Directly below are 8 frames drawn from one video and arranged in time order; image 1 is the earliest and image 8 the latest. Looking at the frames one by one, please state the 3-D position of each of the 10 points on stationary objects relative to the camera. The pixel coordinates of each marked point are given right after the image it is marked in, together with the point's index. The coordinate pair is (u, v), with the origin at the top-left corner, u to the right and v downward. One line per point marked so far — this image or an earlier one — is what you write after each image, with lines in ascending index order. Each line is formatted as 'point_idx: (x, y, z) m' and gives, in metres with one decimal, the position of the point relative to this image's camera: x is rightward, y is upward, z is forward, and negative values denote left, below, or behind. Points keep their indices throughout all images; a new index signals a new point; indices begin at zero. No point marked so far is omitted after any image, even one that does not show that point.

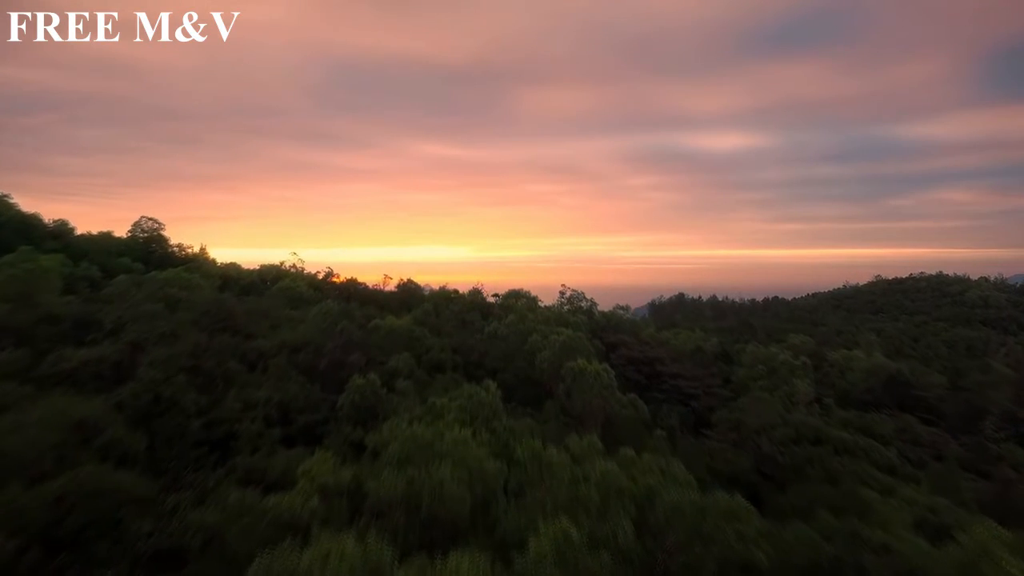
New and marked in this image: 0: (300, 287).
0: (-3.0, 0.0, +11.4) m
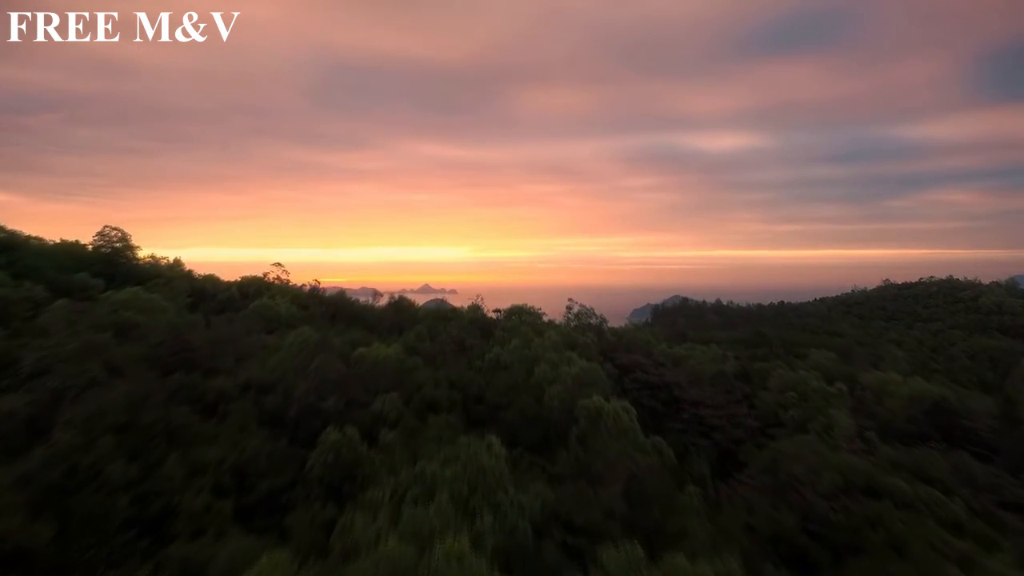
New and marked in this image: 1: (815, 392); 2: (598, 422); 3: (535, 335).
0: (-3.0, -0.2, +10.3) m
1: (+3.9, -1.3, +10.5) m
2: (+0.7, -1.2, +6.9) m
3: (+0.3, -0.6, +9.3) m
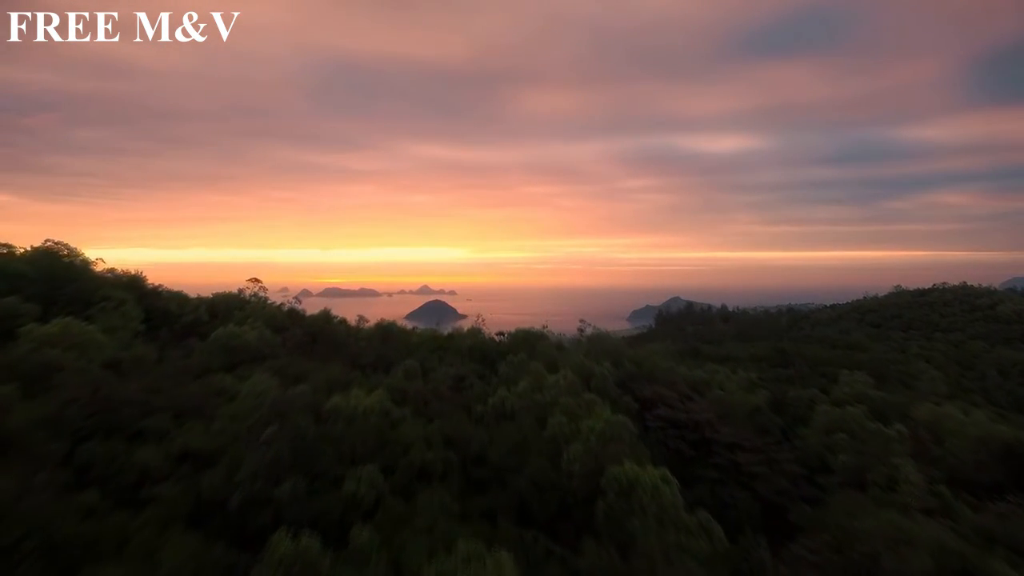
0: (-2.9, -0.5, +8.9) m
1: (+4.0, -1.6, +9.1) m
2: (+0.8, -1.4, +5.5) m
3: (+0.3, -0.8, +7.9) m
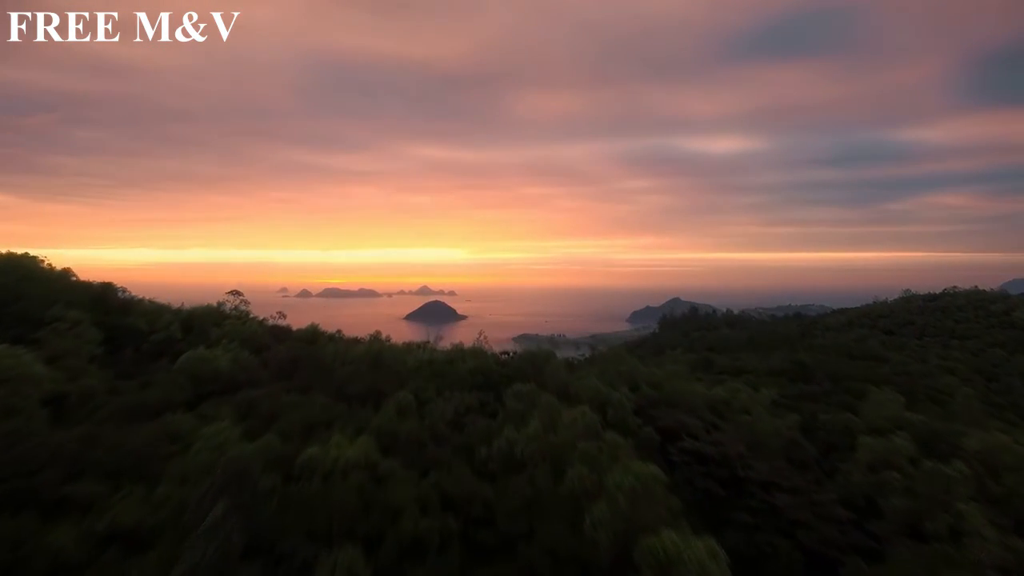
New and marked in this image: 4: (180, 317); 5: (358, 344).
0: (-2.8, -0.7, +7.8) m
1: (+4.1, -1.8, +8.0) m
2: (+0.9, -1.6, +4.4) m
3: (+0.4, -1.0, +6.8) m
4: (-4.2, -0.4, +10.2) m
5: (-1.9, -0.8, +10.1) m
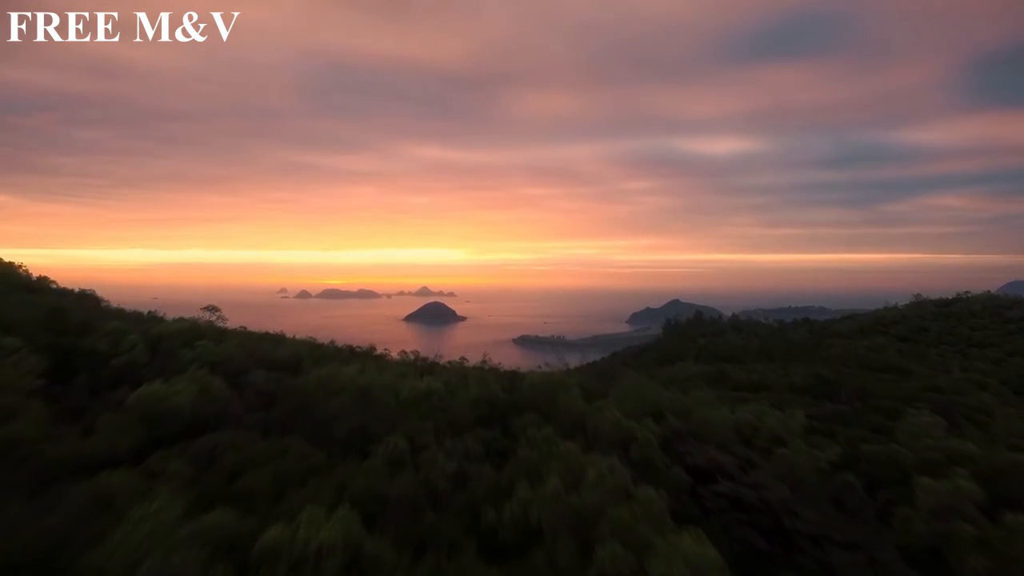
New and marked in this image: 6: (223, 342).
0: (-2.7, -0.9, +6.7) m
1: (+4.2, -2.0, +6.9) m
2: (+1.0, -1.8, +3.3) m
3: (+0.5, -1.2, +5.7) m
4: (-4.1, -0.5, +9.1) m
5: (-1.8, -1.0, +9.0) m
6: (-3.5, -0.6, +9.7) m
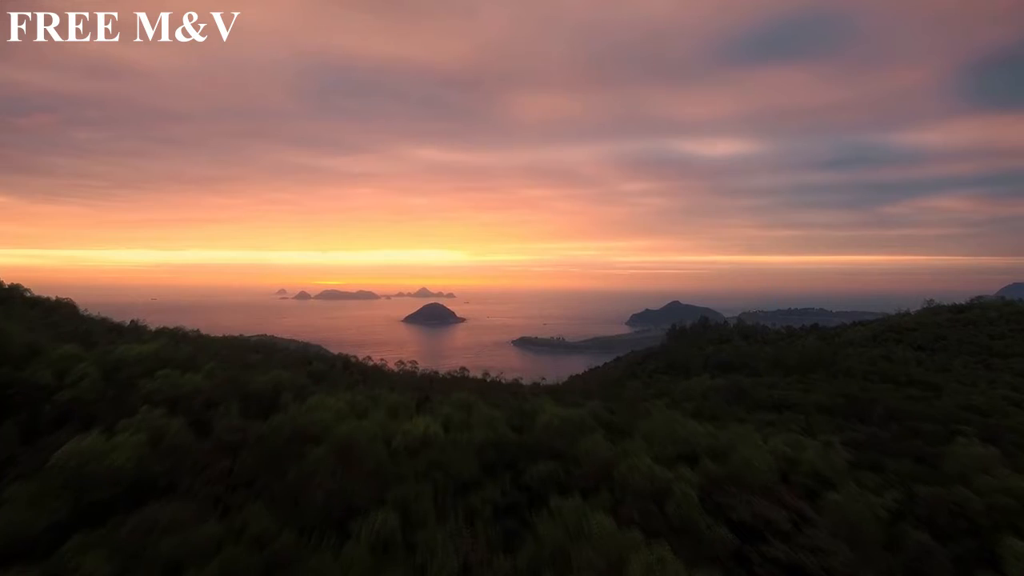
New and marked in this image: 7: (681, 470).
0: (-2.6, -1.1, +5.5) m
1: (+4.3, -2.2, +5.7) m
2: (+1.1, -2.0, +2.1) m
3: (+0.6, -1.4, +4.5) m
4: (-4.0, -0.7, +7.9) m
5: (-1.7, -1.2, +7.8) m
6: (-3.3, -0.8, +8.5) m
7: (+1.5, -1.6, +7.0) m
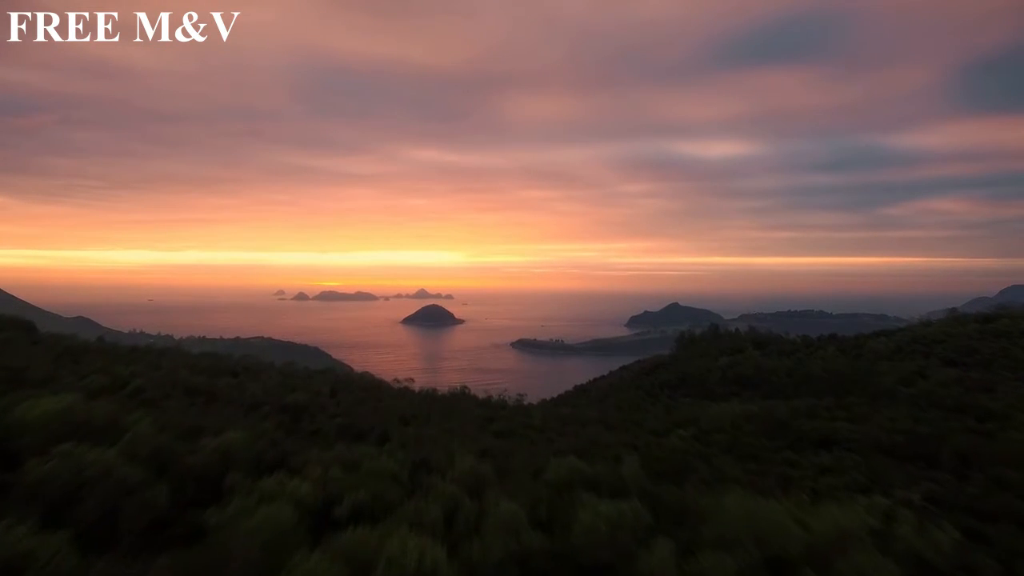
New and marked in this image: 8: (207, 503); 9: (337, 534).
0: (-2.4, -1.4, +3.4) m
1: (+4.4, -2.5, +3.6) m
2: (+1.3, -2.3, +0.1) m
3: (+0.8, -1.7, +2.5) m
4: (-3.8, -1.1, +5.8) m
5: (-1.5, -1.5, +5.7) m
6: (-3.2, -1.1, +6.4) m
7: (+1.6, -1.9, +5.0) m
8: (-2.2, -1.4, +5.7) m
9: (-1.1, -1.4, +4.9) m
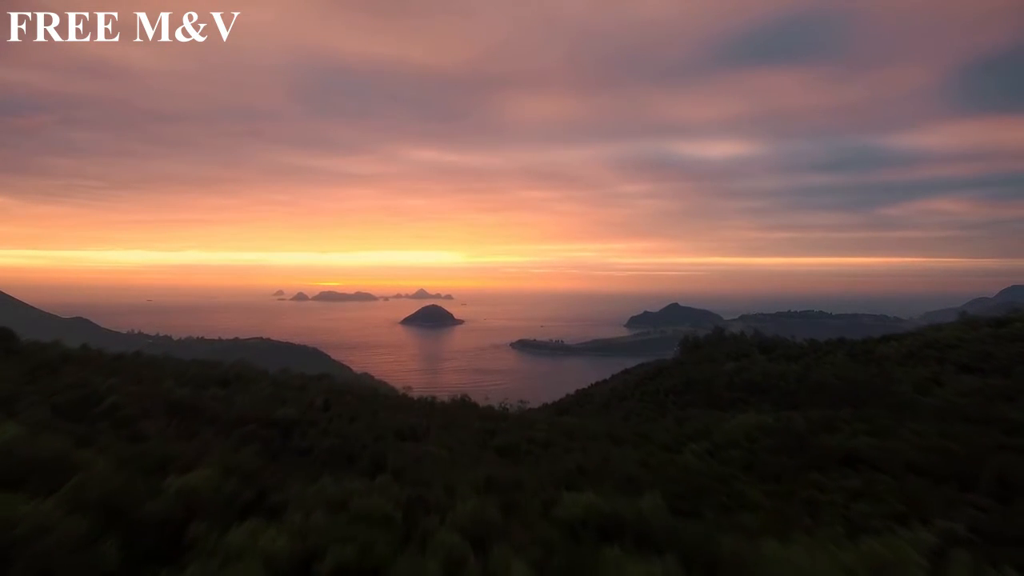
0: (-2.3, -1.5, +2.5) m
1: (+4.5, -2.7, +2.8) m
2: (+1.4, -2.4, -0.8) m
3: (+0.9, -1.8, +1.6) m
4: (-3.7, -1.2, +4.9) m
5: (-1.5, -1.6, +4.8) m
6: (-3.1, -1.3, +5.5) m
7: (+1.7, -2.0, +4.1) m
8: (-2.1, -1.5, +4.8) m
9: (-1.0, -1.5, +4.0) m
